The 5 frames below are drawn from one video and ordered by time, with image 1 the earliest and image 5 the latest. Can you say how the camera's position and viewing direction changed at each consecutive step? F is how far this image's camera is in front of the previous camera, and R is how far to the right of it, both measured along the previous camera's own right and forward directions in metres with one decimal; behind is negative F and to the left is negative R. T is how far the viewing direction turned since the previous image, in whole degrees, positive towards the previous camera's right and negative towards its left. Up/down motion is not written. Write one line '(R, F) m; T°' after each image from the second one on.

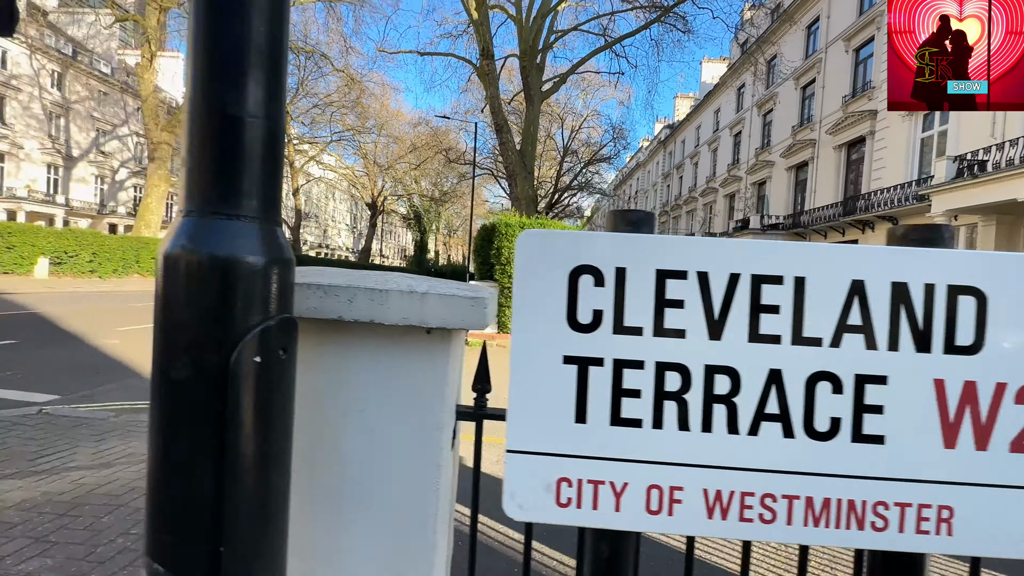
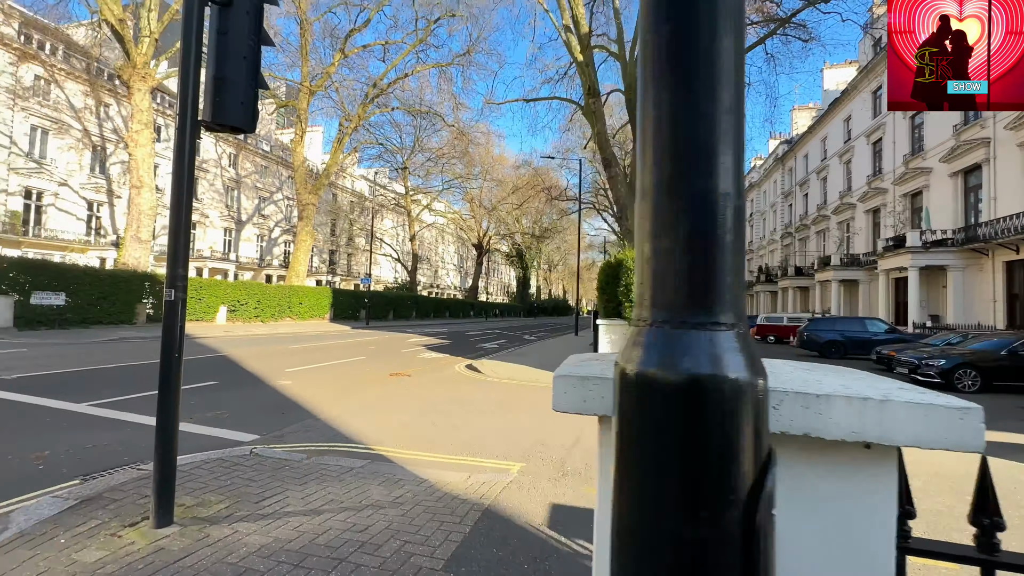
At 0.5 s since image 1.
(-0.6, +0.1) m; -13°
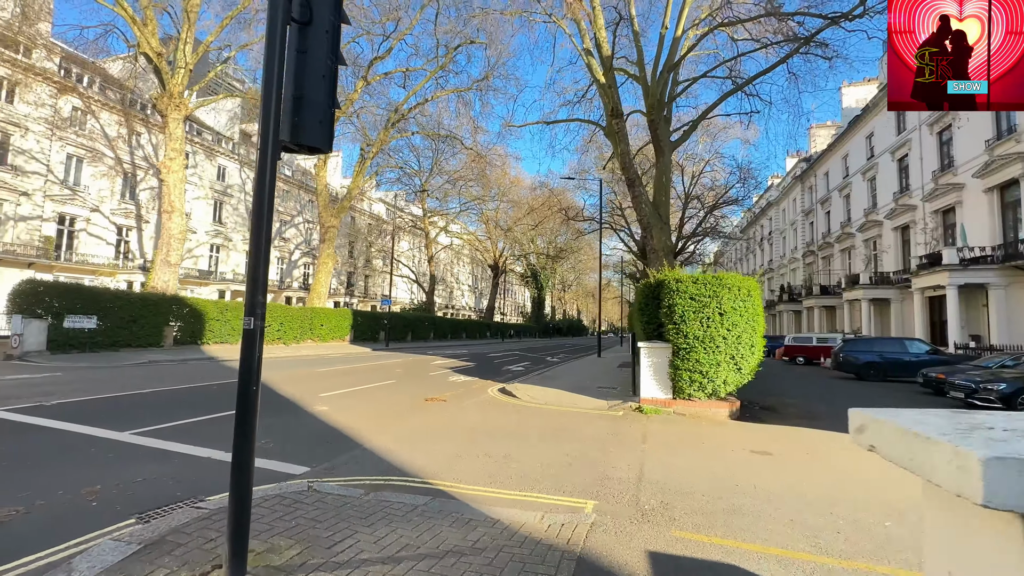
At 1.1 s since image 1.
(-0.6, +0.2) m; -2°
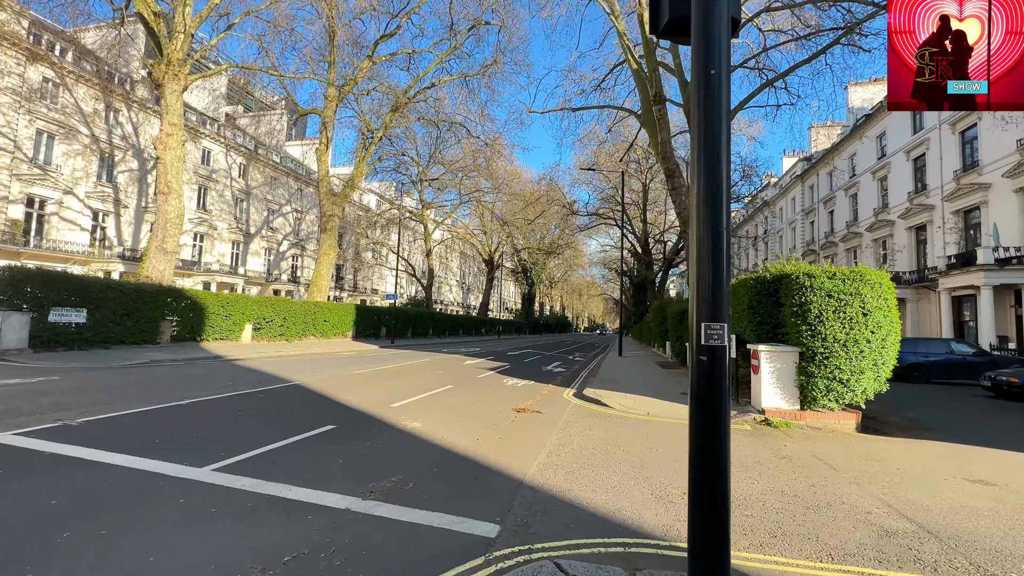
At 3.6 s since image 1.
(-2.4, +1.4) m; +3°
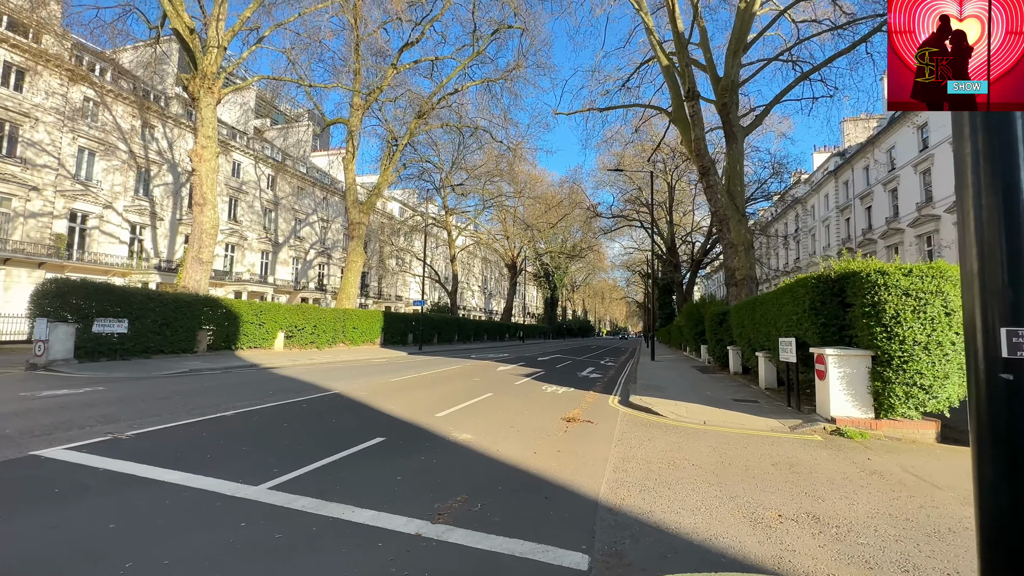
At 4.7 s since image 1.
(-0.5, +0.3) m; -3°
